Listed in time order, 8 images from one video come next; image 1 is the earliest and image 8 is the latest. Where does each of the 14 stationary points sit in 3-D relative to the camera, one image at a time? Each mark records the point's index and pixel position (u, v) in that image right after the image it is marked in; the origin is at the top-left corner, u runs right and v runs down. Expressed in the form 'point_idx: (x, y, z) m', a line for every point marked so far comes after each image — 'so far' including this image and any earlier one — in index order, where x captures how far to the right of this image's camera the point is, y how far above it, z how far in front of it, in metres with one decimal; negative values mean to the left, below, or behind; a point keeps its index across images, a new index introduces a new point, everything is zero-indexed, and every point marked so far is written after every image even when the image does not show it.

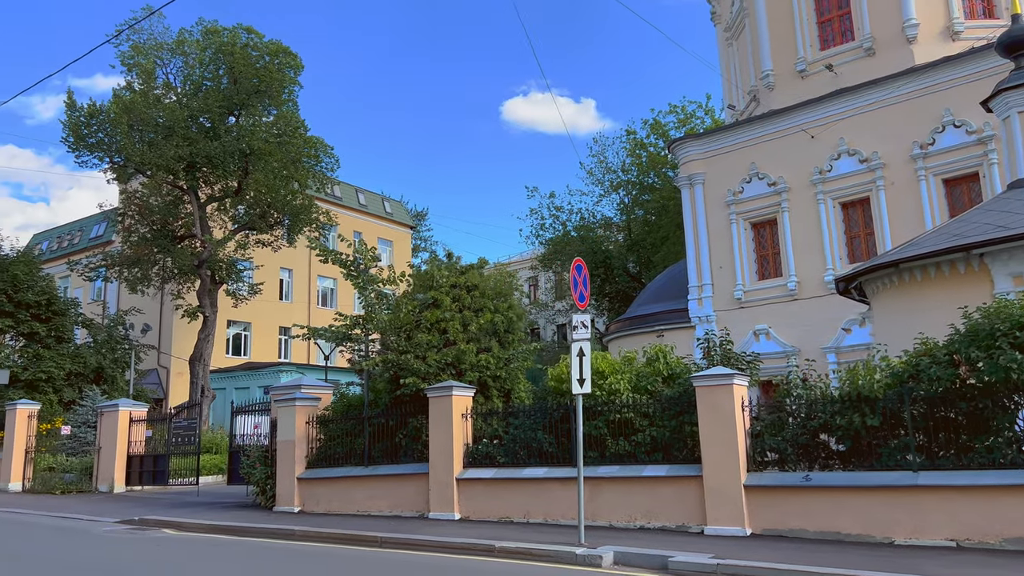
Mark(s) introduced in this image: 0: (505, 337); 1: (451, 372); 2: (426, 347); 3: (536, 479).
0: (-0.2, -0.9, +14.6) m
1: (-1.0, -1.4, +13.7) m
2: (-1.4, -1.0, +13.7) m
3: (+0.3, -2.7, +11.5) m
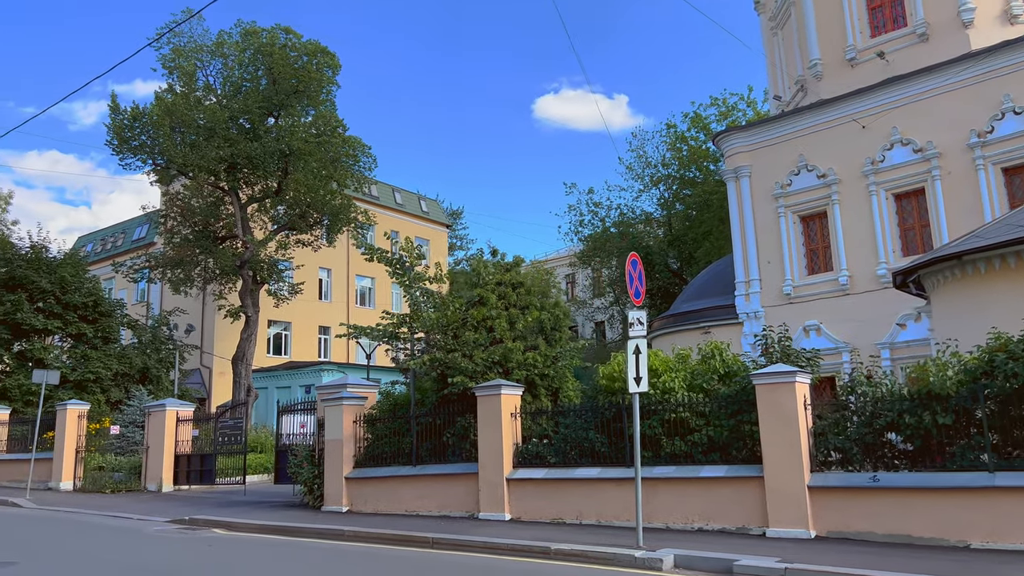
0: (+0.7, -0.8, +14.3) m
1: (-0.2, -1.4, +13.6) m
2: (-0.6, -0.9, +13.5) m
3: (+1.1, -2.6, +11.3) m
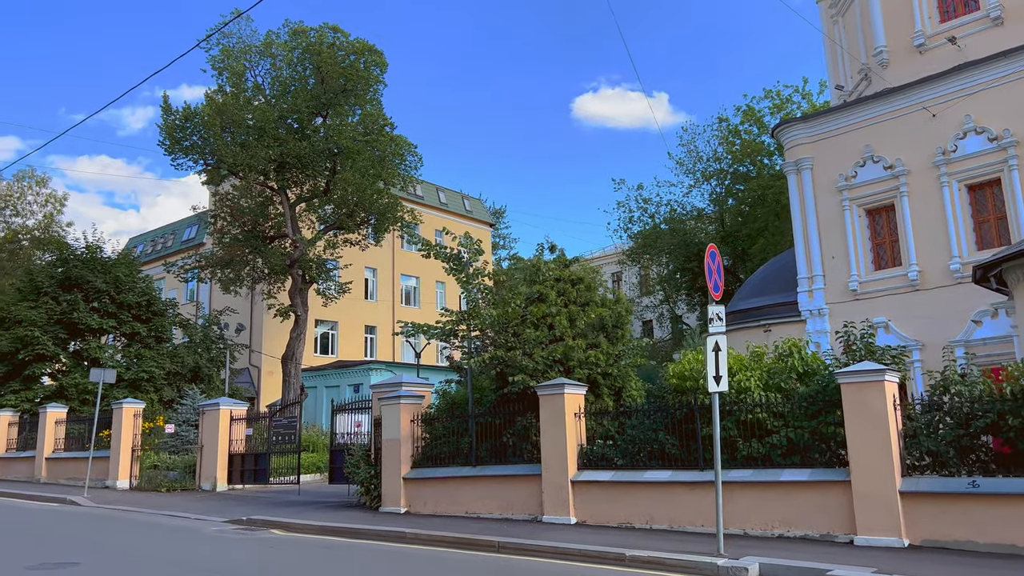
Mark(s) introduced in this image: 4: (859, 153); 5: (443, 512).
0: (+1.7, -0.8, +13.9) m
1: (+0.7, -1.3, +13.1) m
2: (+0.4, -0.9, +13.1) m
3: (+1.9, -2.5, +10.8) m
4: (+8.3, +3.2, +19.8) m
5: (-1.1, -3.6, +13.3) m
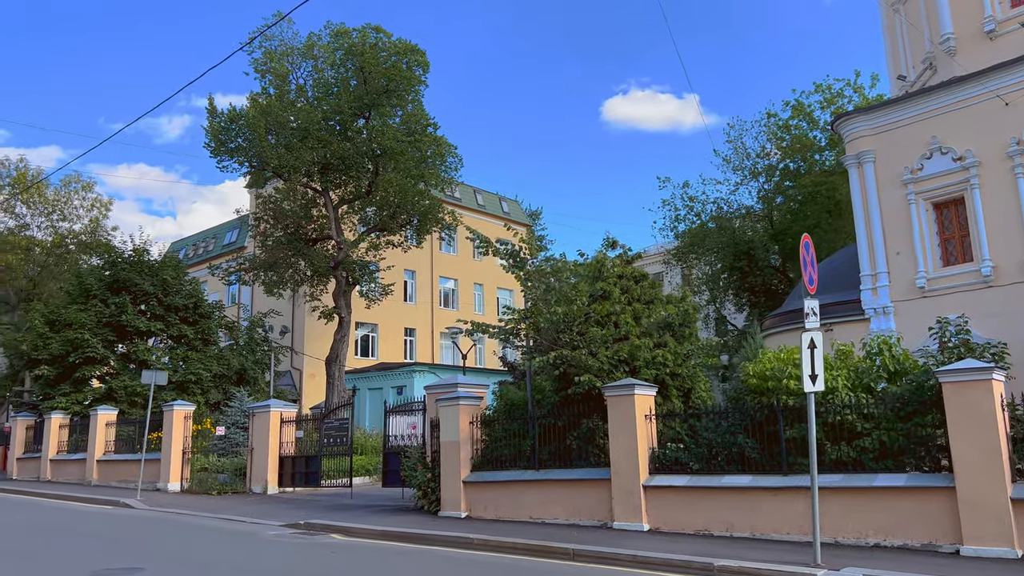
0: (+2.7, -0.7, +13.4) m
1: (+1.7, -1.3, +12.7) m
2: (+1.3, -0.8, +12.7) m
3: (+2.8, -2.5, +10.3) m
4: (+9.5, +3.3, +19.0) m
5: (-0.1, -3.6, +12.9) m
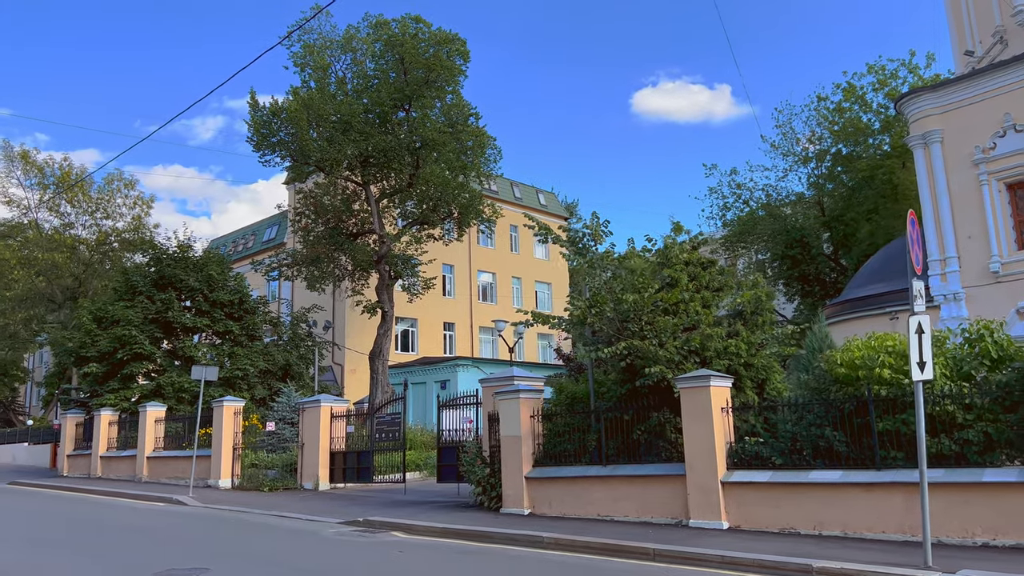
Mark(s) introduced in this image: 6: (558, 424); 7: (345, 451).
0: (+3.7, -0.5, +12.8) m
1: (+2.7, -1.1, +12.1) m
2: (+2.3, -0.6, +12.1) m
3: (+3.7, -2.3, +9.7) m
4: (+10.7, +3.6, +18.1) m
5: (+0.9, -3.4, +12.4) m
6: (+0.7, -2.2, +13.2) m
7: (-3.9, -3.8, +19.2) m
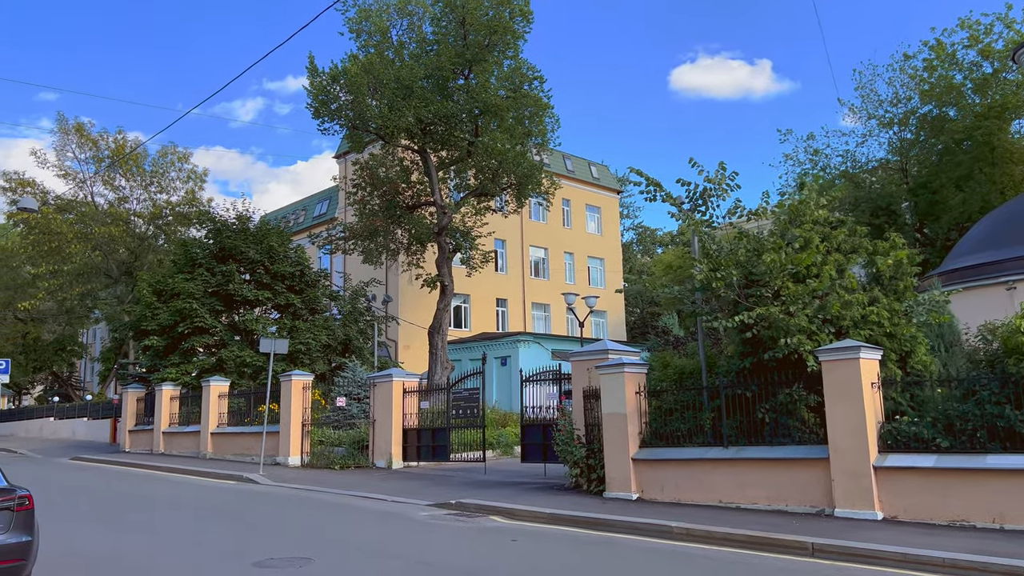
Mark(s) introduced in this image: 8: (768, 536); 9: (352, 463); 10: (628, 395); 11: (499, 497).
0: (+5.2, 0.0, +11.4) m
1: (+4.2, -0.6, +10.8) m
2: (+3.8, -0.1, +10.8) m
3: (+5.1, -1.8, +8.4) m
4: (+12.4, +4.3, +16.3) m
5: (+2.4, -2.9, +11.3) m
6: (+2.3, -1.6, +12.0) m
7: (-2.1, -3.1, +18.3) m
8: (+2.7, -2.6, +8.7) m
9: (-3.6, -4.0, +18.7) m
10: (+1.7, -1.6, +12.1) m
11: (-0.2, -3.3, +13.0) m
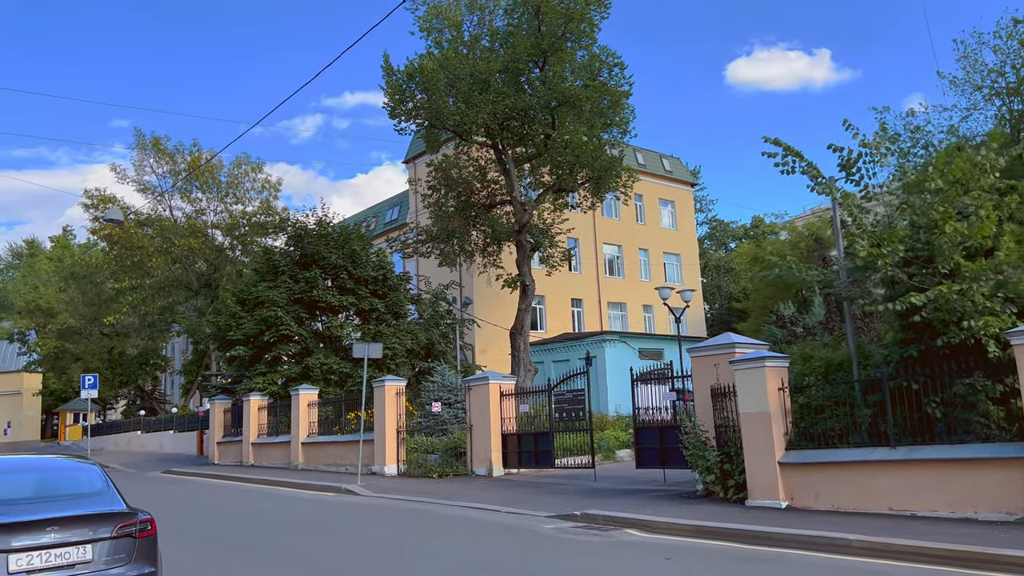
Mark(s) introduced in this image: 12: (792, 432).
0: (+6.8, +0.4, +9.9) m
1: (+5.7, -0.3, +9.4) m
2: (+5.3, +0.1, +9.5) m
3: (+6.5, -1.5, +6.9) m
4: (+14.2, +4.9, +14.3) m
5: (+4.1, -2.6, +10.0) m
6: (+4.0, -1.4, +10.8) m
7: (+0.1, -3.1, +17.3) m
8: (+4.2, -2.4, +7.4) m
9: (-1.4, -4.0, +17.8) m
10: (+3.4, -1.3, +10.9) m
11: (+1.6, -3.1, +11.9) m
12: (+3.7, -1.9, +10.9) m
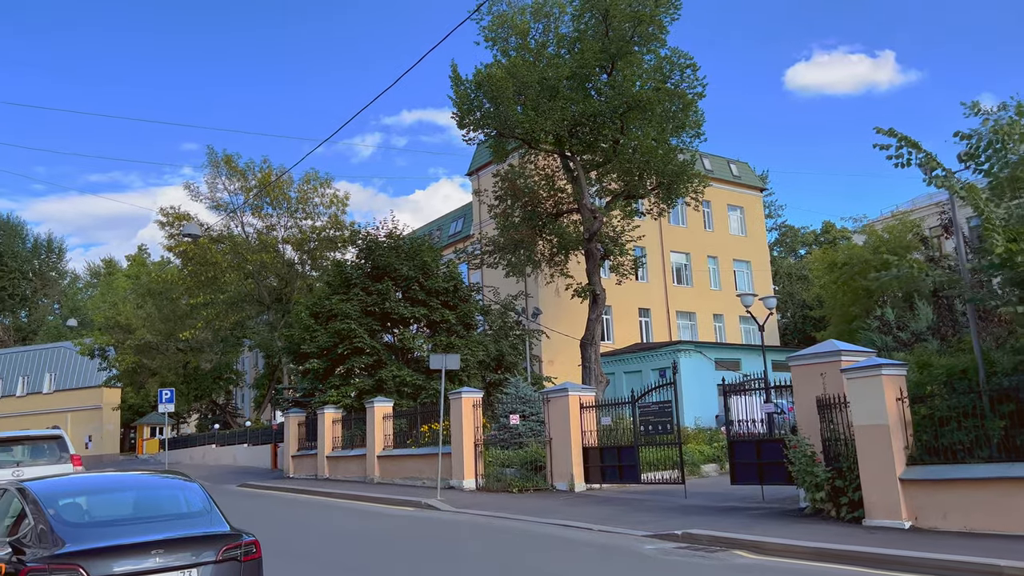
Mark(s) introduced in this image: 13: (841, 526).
0: (+7.8, +0.4, +8.9) m
1: (+6.8, -0.2, +8.5) m
2: (+6.4, +0.2, +8.6) m
3: (+7.4, -1.4, +5.9) m
4: (+15.5, +5.0, +12.8) m
5: (+5.2, -2.6, +9.1) m
6: (+5.1, -1.4, +9.9) m
7: (+1.8, -3.2, +16.7) m
8: (+5.1, -2.3, +6.6) m
9: (+0.4, -4.2, +17.3) m
10: (+4.6, -1.4, +10.1) m
11: (+2.9, -3.2, +11.2) m
12: (+4.9, -1.9, +10.1) m
13: (+4.0, -2.9, +10.2) m
